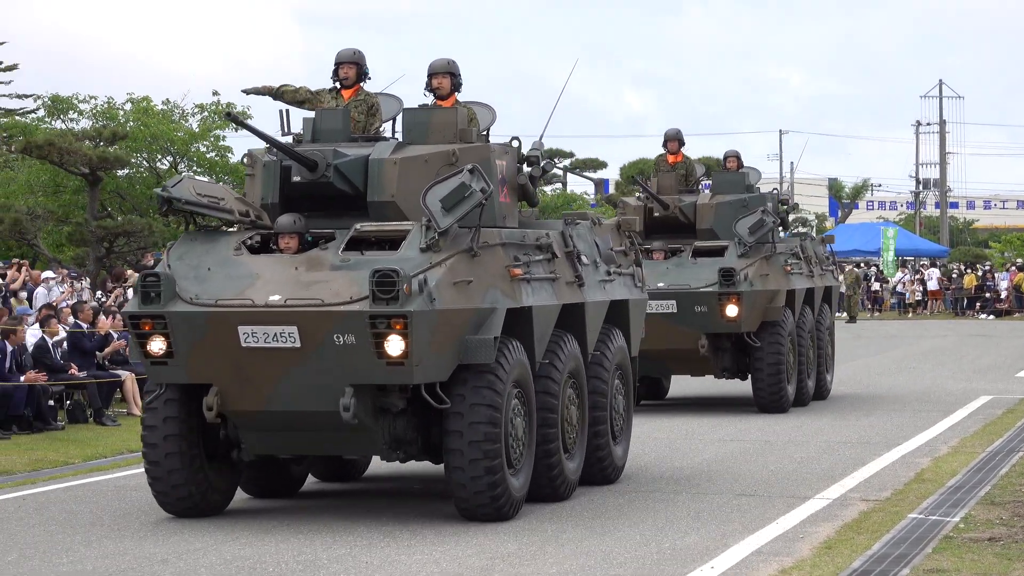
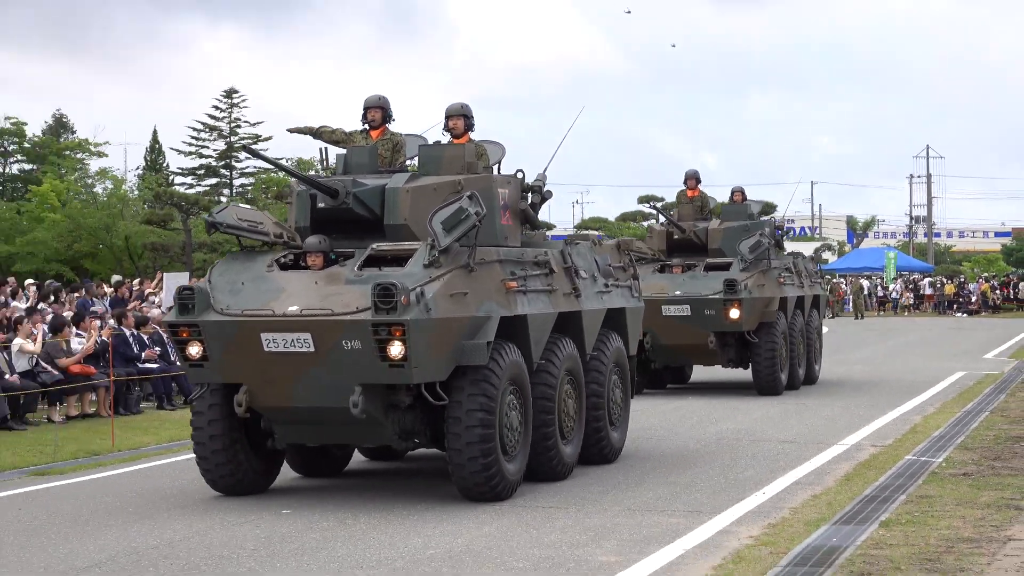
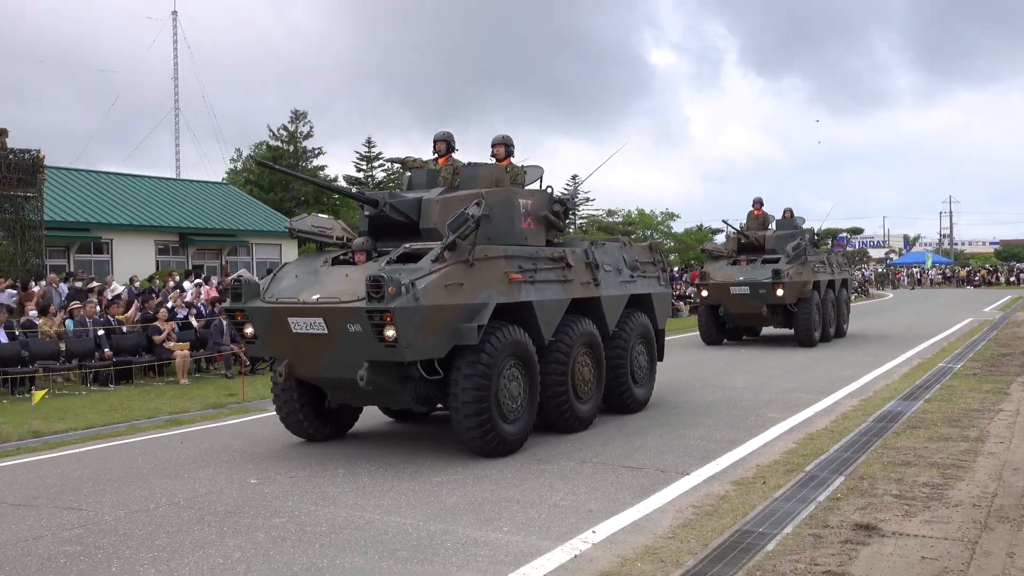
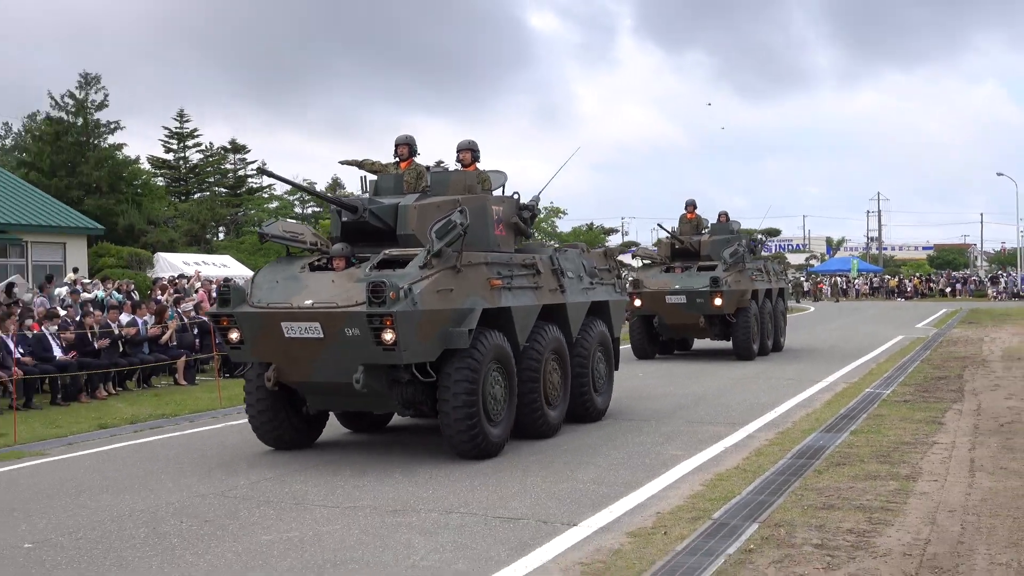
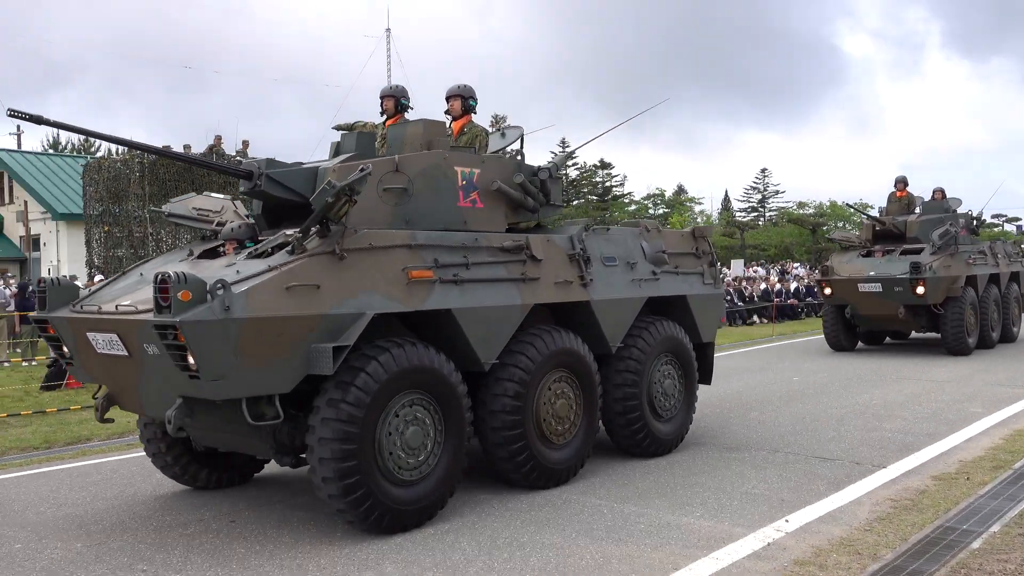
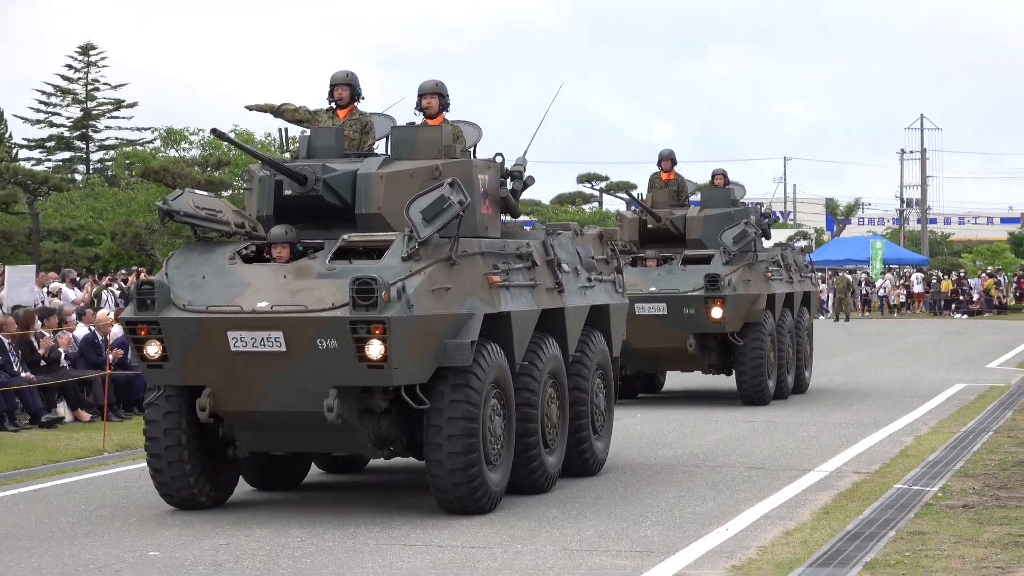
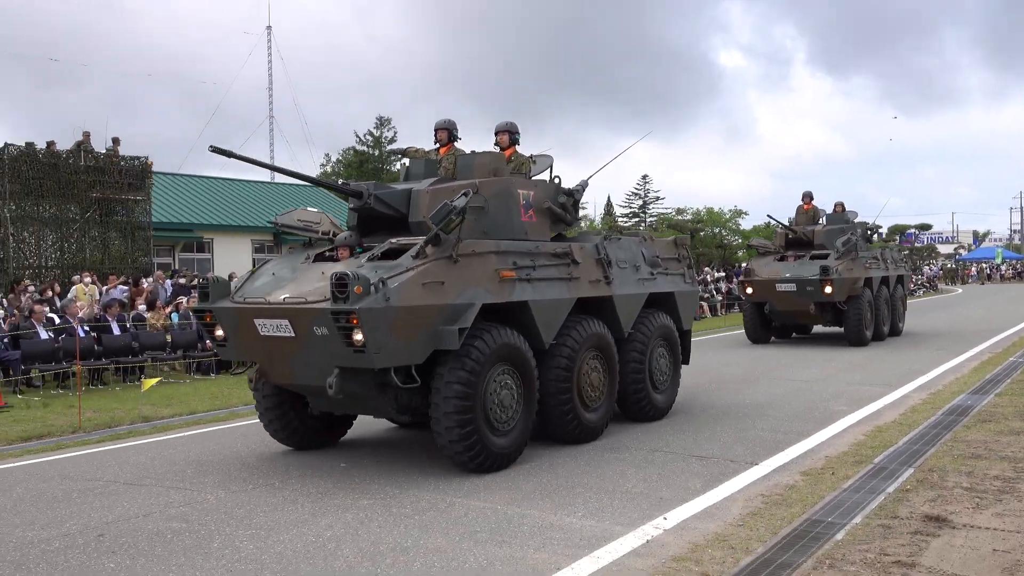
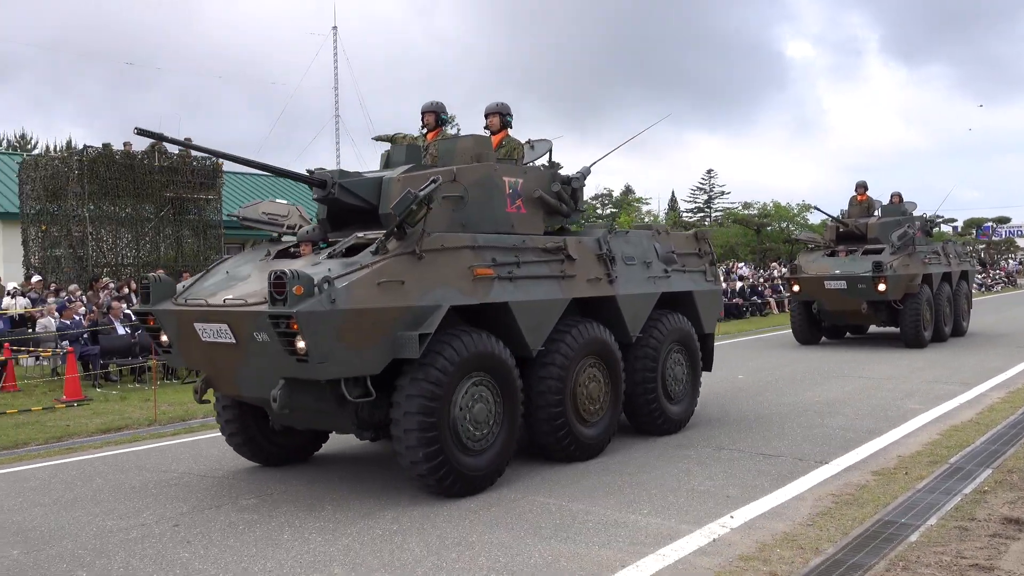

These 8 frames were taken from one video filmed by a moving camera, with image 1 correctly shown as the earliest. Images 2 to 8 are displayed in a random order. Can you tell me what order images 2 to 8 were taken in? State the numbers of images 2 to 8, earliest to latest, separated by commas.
6, 2, 4, 3, 7, 8, 5
